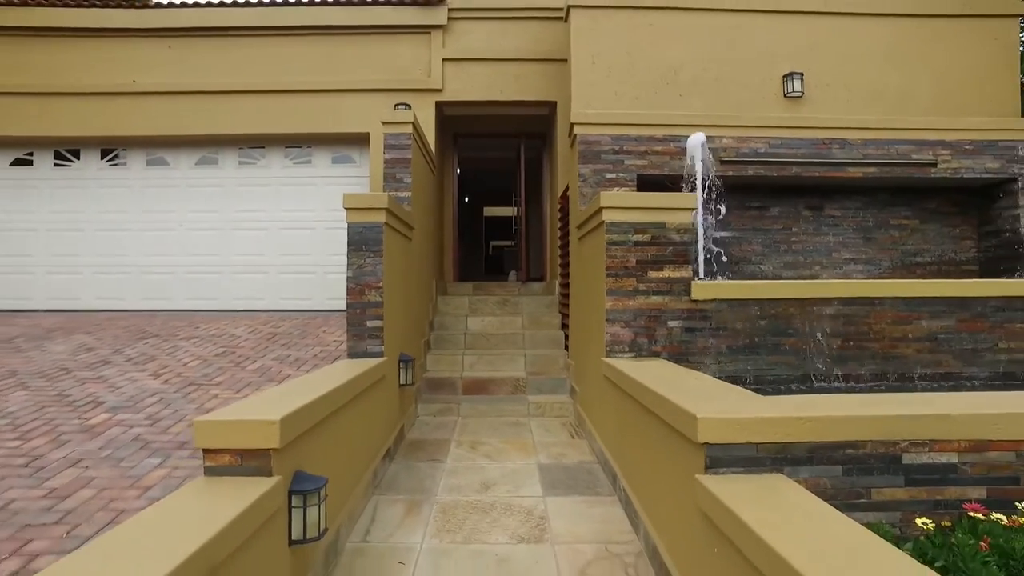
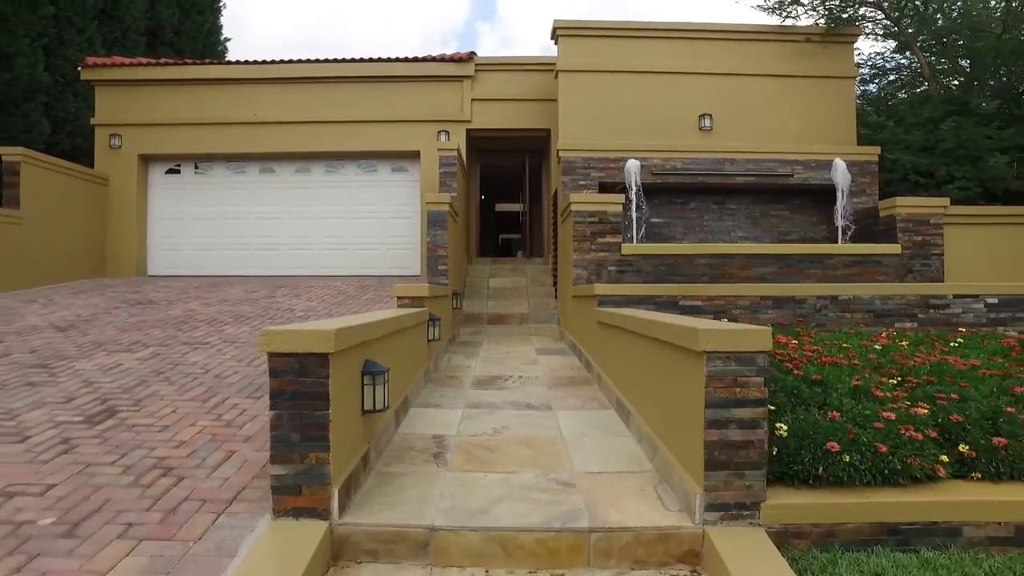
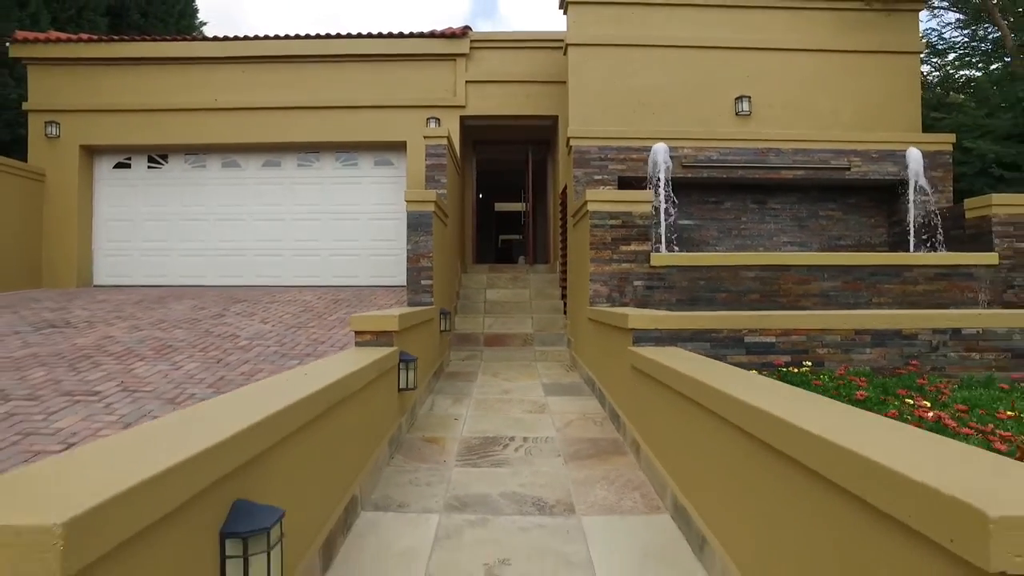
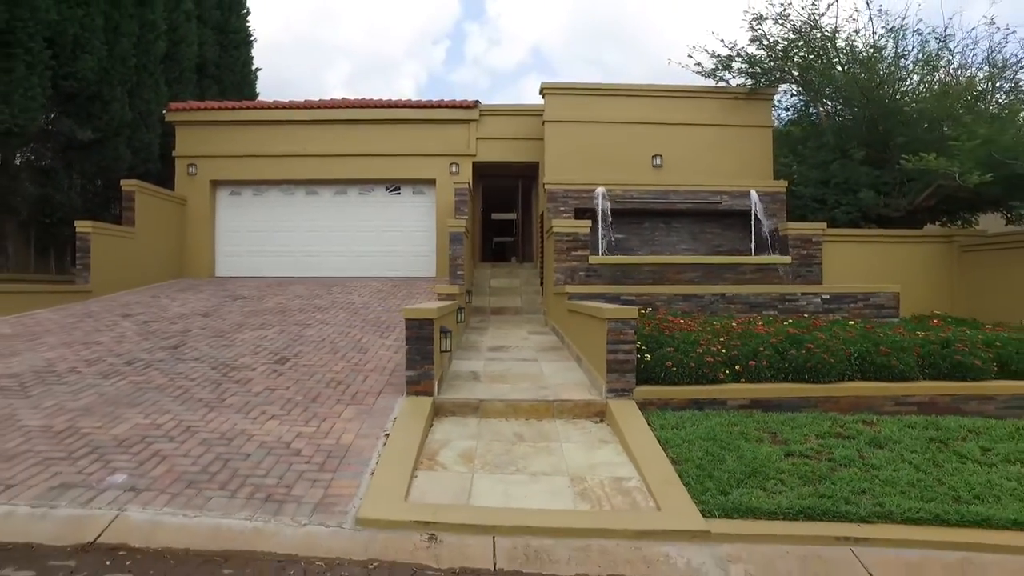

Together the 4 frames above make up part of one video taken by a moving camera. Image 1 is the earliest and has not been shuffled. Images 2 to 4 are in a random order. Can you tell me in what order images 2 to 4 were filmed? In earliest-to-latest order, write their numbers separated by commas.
3, 2, 4
